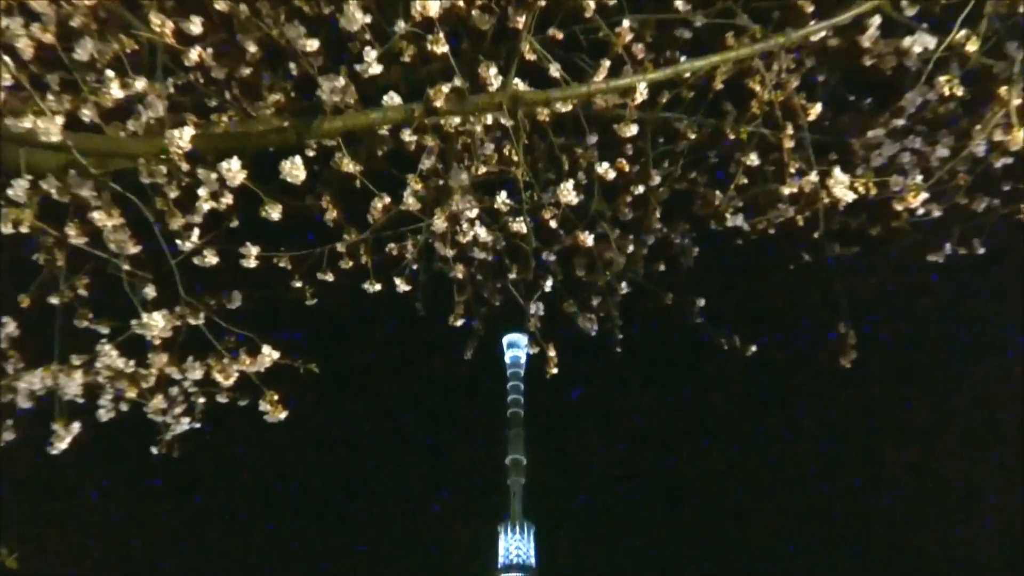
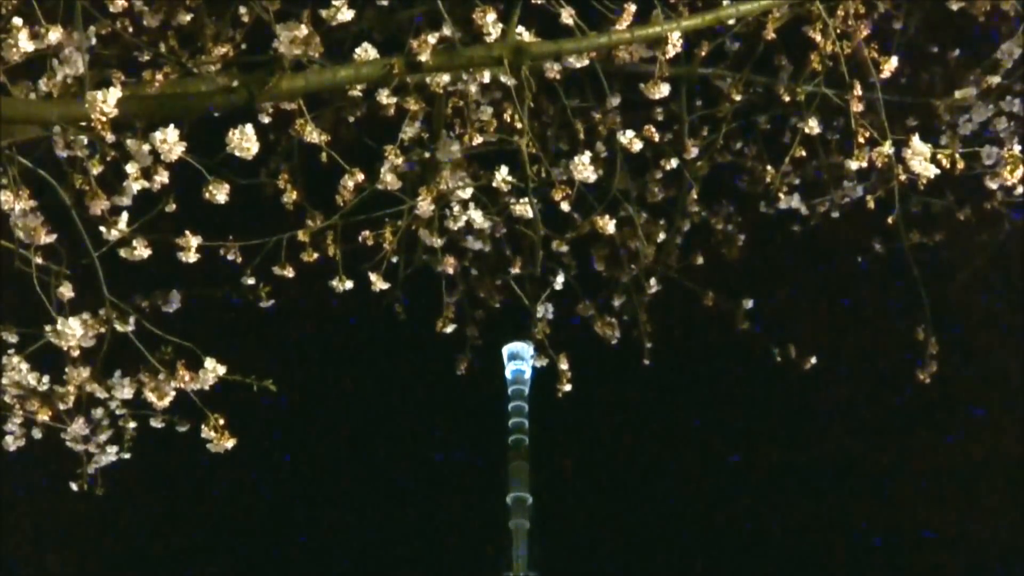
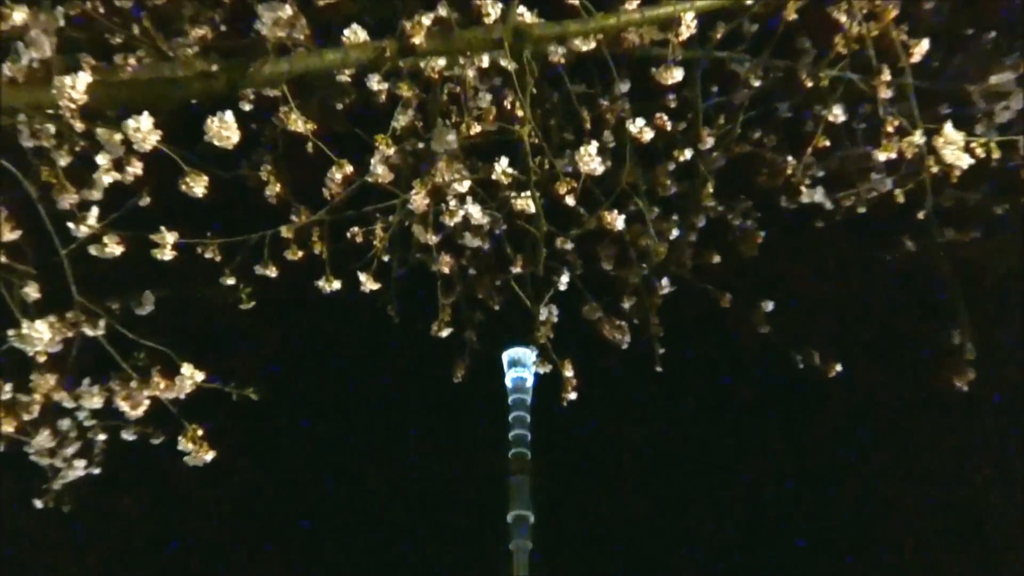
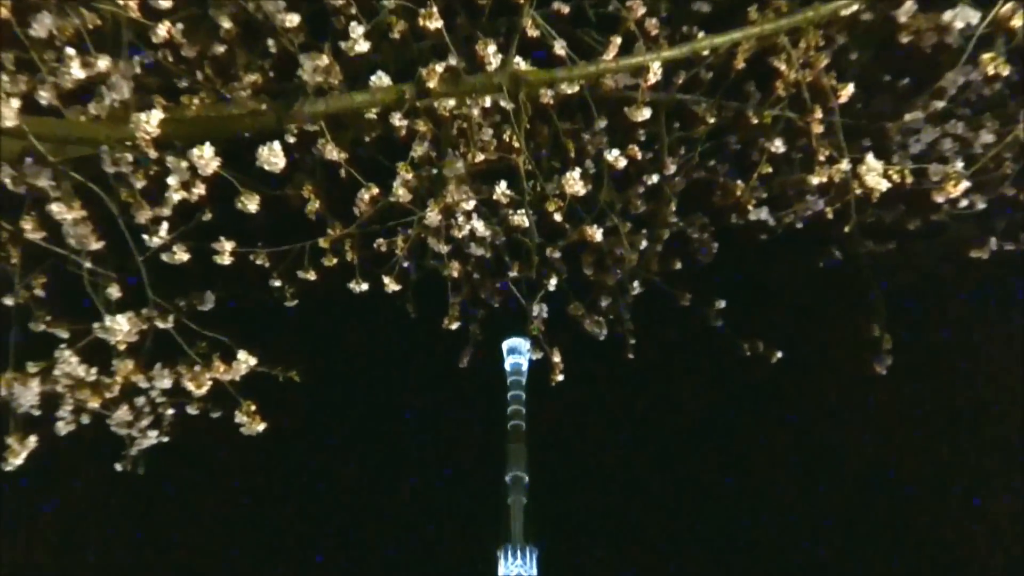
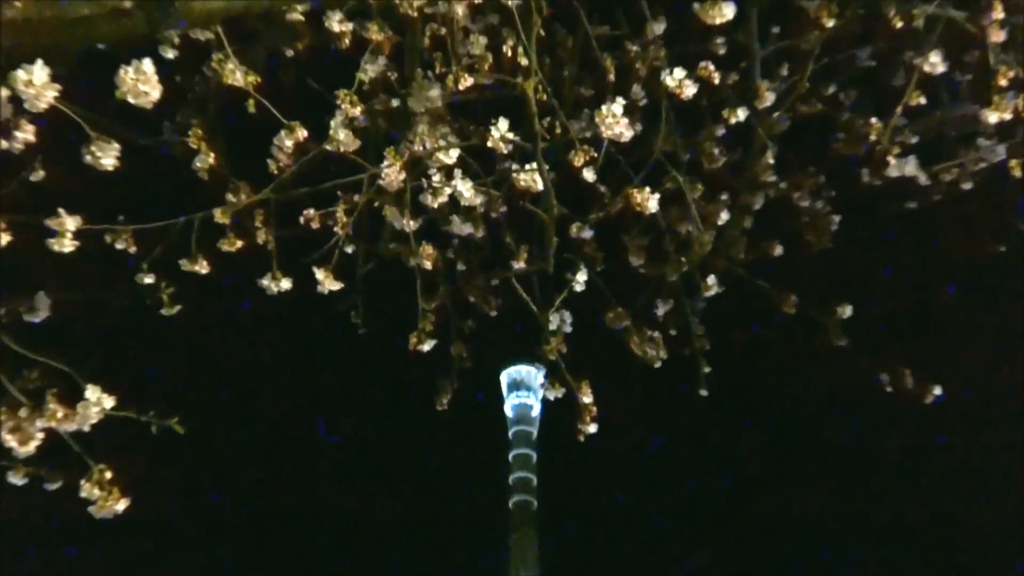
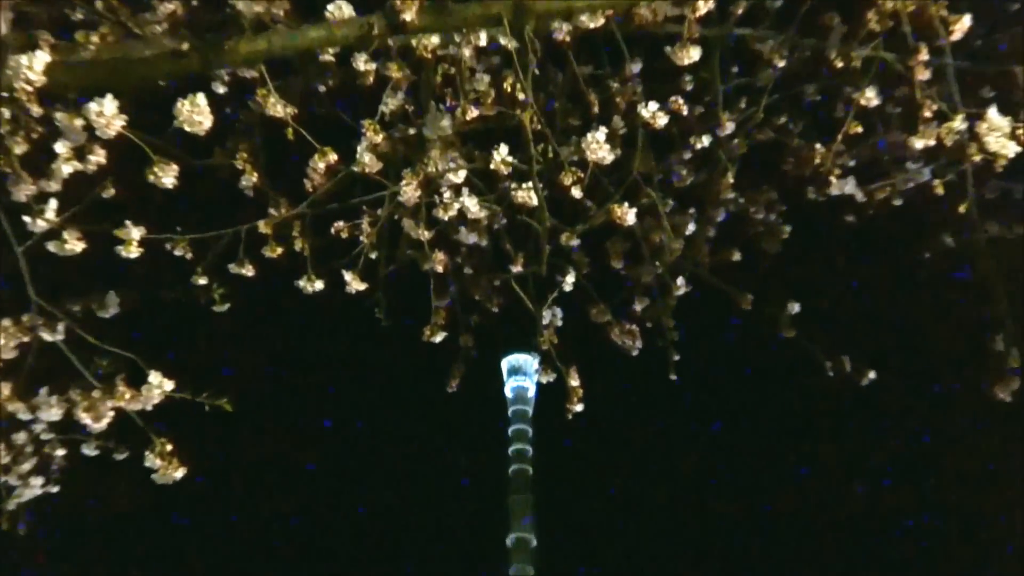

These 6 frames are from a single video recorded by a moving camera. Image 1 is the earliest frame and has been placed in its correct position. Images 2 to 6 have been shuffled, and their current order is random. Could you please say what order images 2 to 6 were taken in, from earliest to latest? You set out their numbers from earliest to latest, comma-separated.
4, 2, 3, 6, 5
